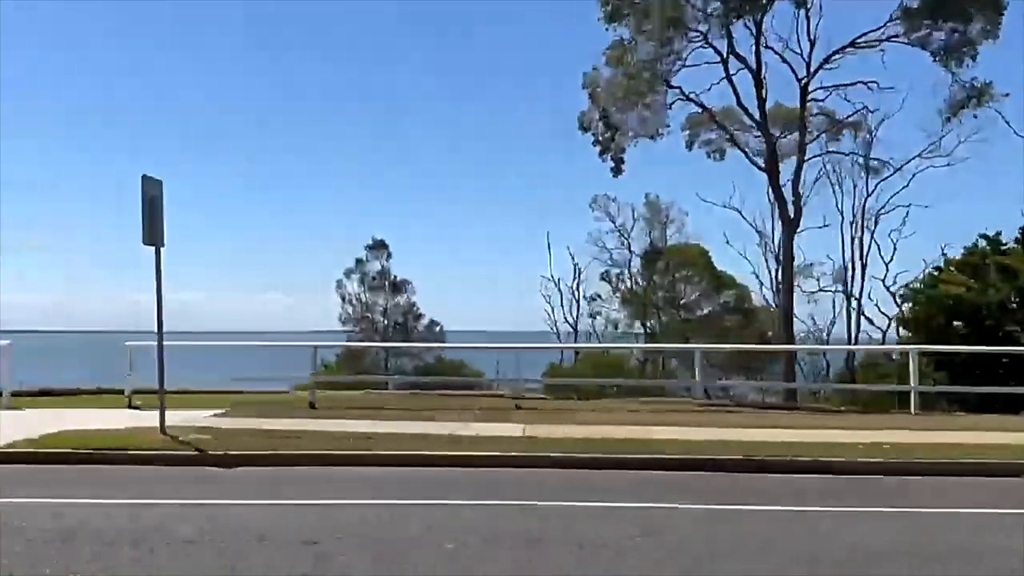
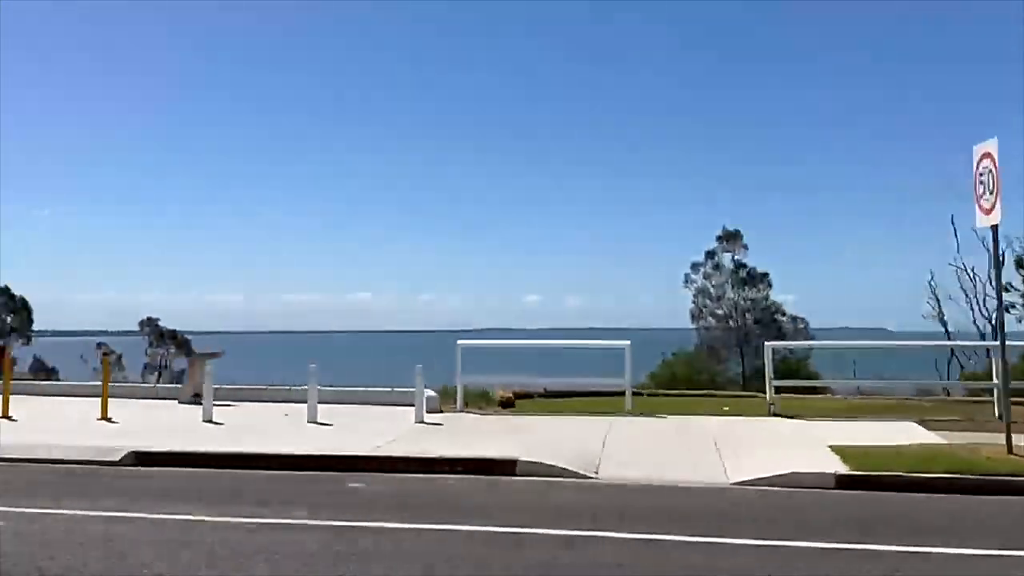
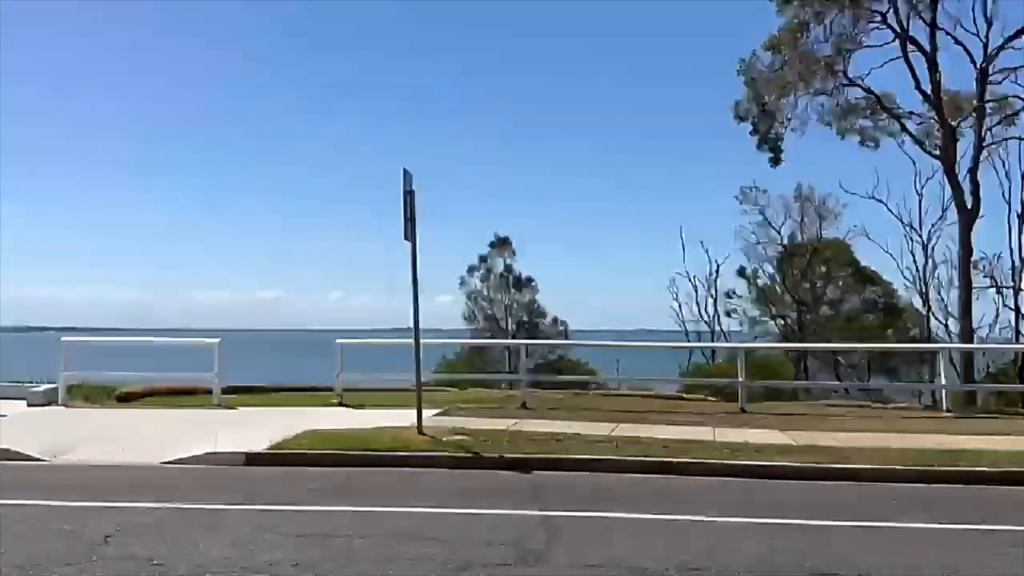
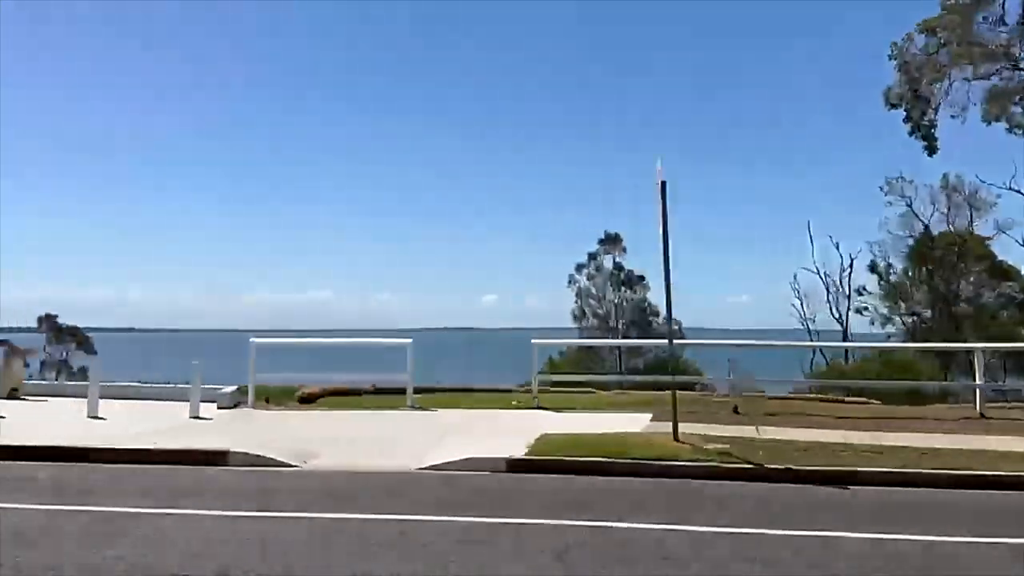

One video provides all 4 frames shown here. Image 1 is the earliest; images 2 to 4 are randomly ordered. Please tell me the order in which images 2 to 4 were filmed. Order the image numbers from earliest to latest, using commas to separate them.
3, 4, 2
